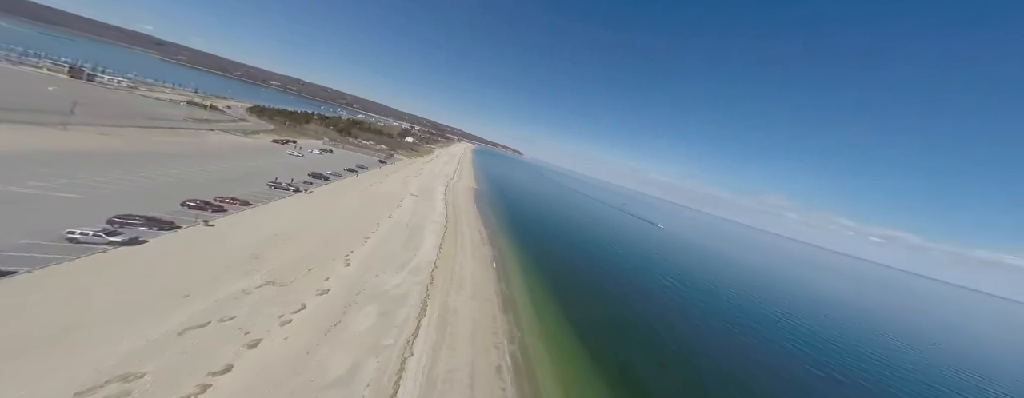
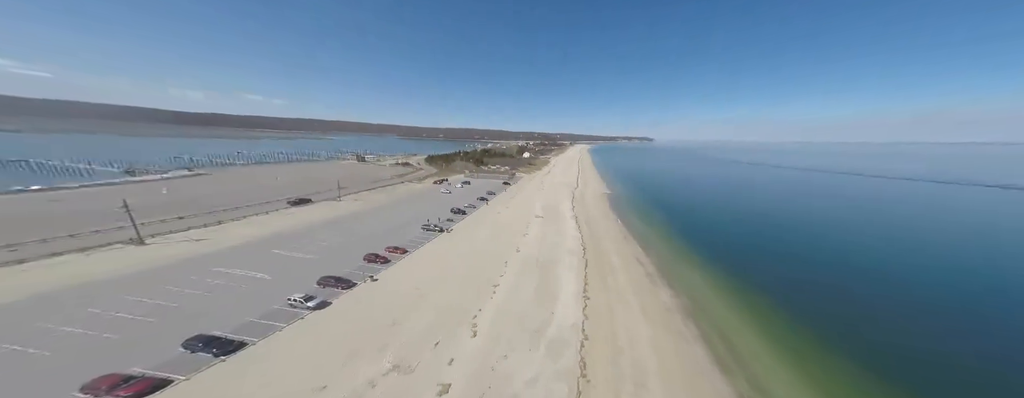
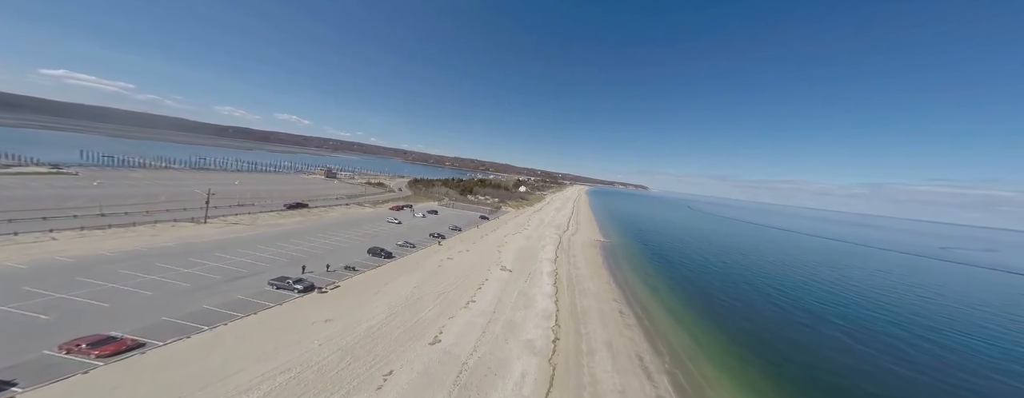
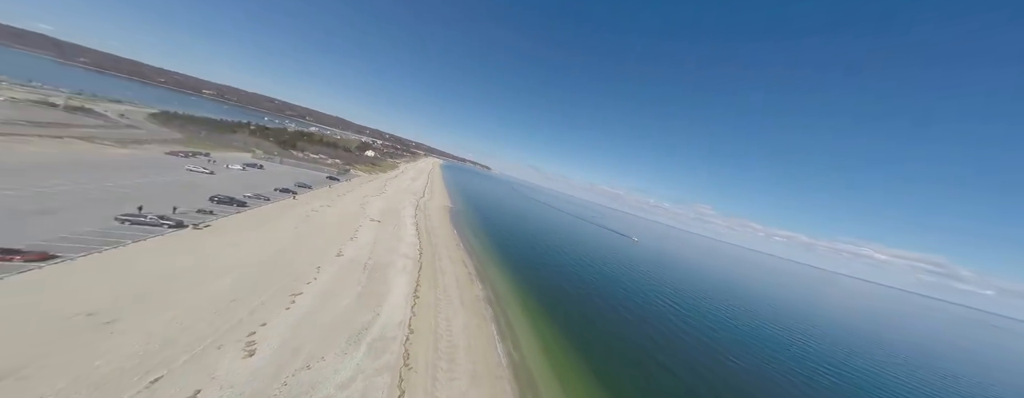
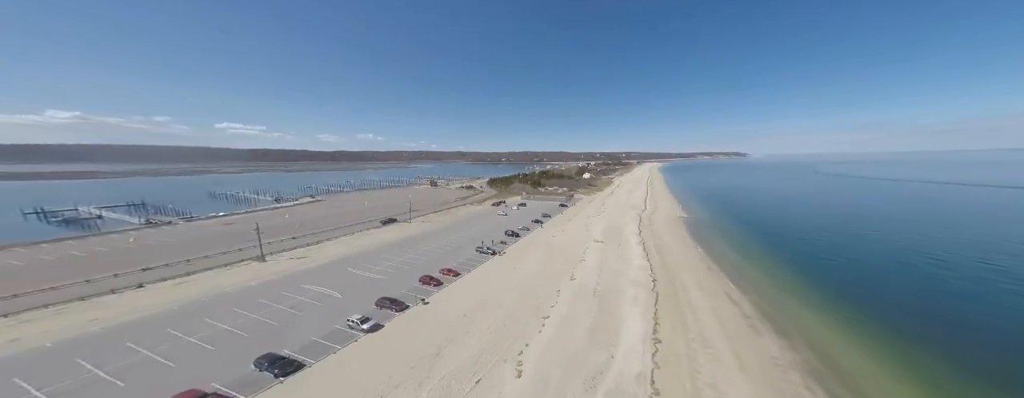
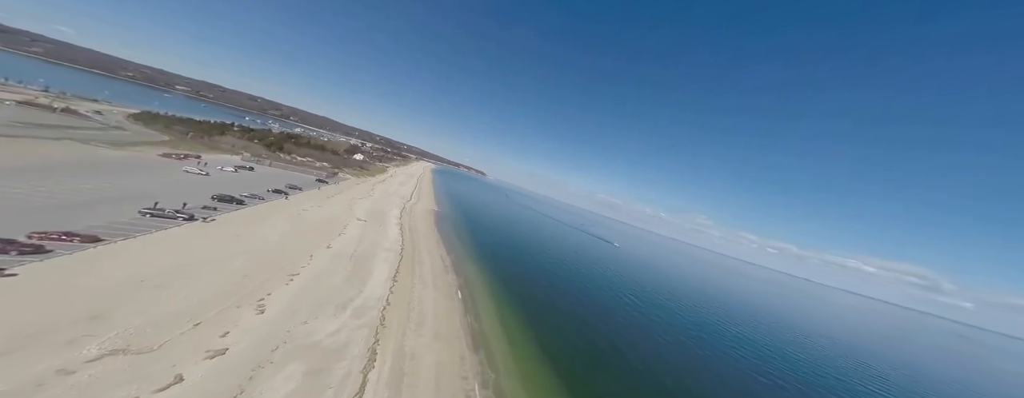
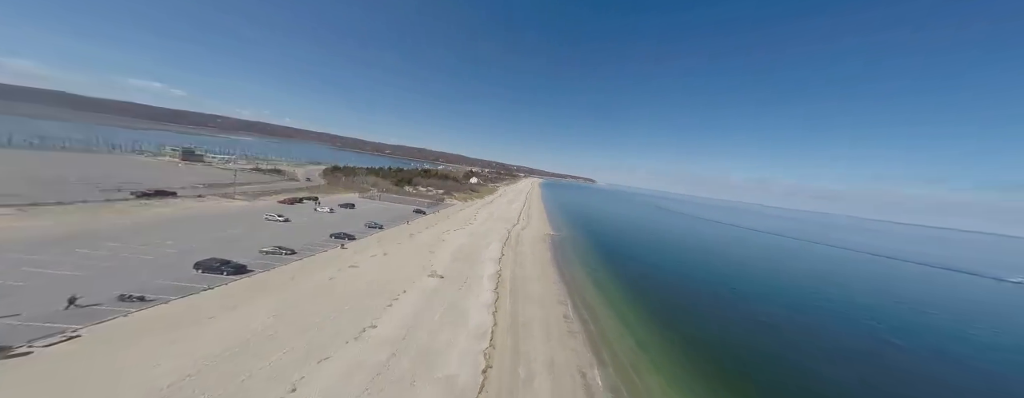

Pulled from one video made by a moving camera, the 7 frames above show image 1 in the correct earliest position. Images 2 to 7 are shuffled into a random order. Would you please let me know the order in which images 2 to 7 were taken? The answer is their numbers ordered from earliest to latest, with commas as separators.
6, 4, 2, 5, 3, 7
